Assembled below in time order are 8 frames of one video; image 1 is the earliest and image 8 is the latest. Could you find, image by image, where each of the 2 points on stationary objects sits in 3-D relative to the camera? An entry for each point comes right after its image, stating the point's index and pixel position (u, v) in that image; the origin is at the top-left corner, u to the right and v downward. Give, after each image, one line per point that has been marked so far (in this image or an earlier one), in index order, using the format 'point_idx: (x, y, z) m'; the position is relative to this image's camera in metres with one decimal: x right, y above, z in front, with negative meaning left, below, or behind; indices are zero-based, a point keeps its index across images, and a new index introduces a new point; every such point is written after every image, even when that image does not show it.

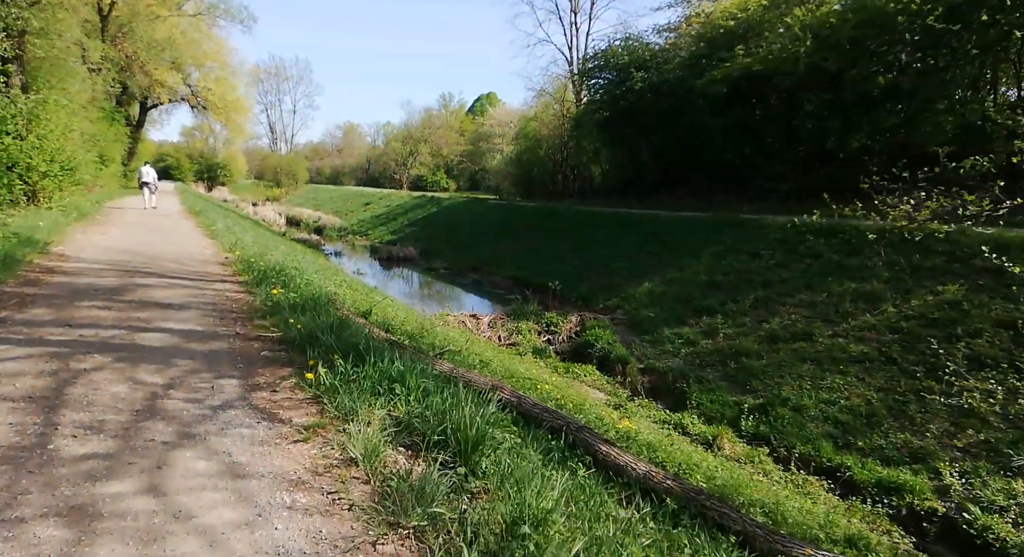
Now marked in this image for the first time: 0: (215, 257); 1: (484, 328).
0: (-5.0, +0.3, +11.1) m
1: (-0.7, -1.2, +16.2) m
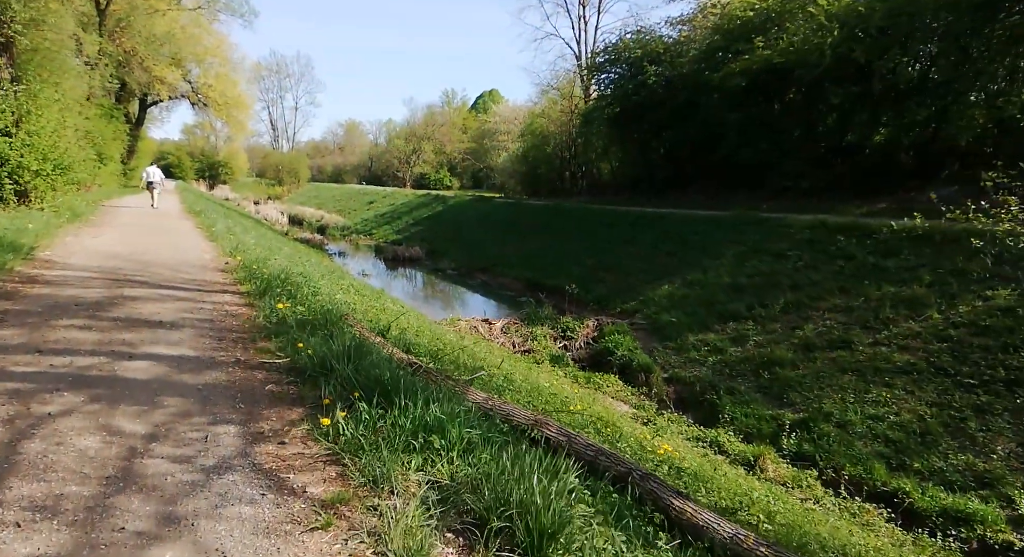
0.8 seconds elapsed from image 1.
0: (-4.7, +0.2, +10.4) m
1: (-0.4, -1.3, +15.5) m
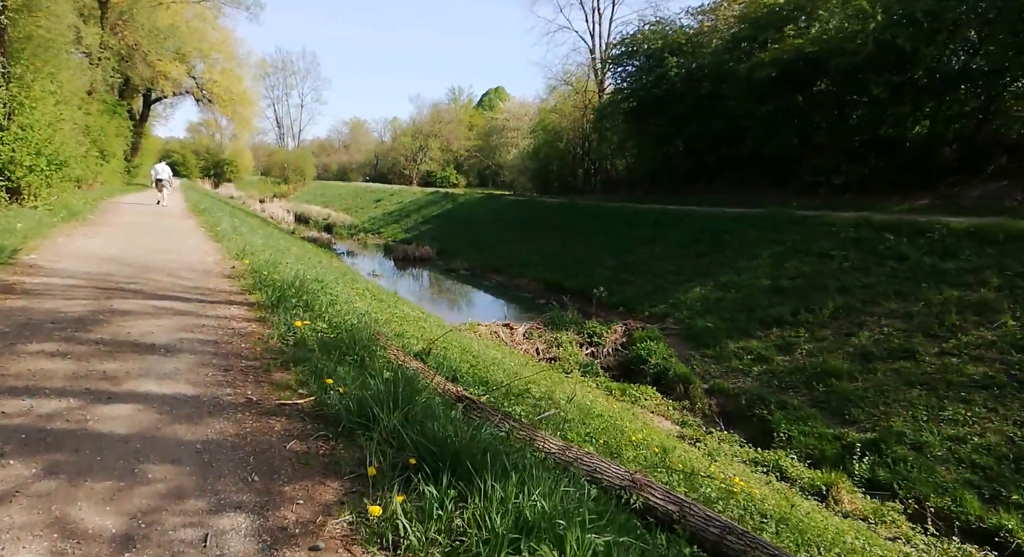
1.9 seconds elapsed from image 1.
0: (-4.2, +0.2, +9.5) m
1: (+0.1, -1.4, +14.5) m
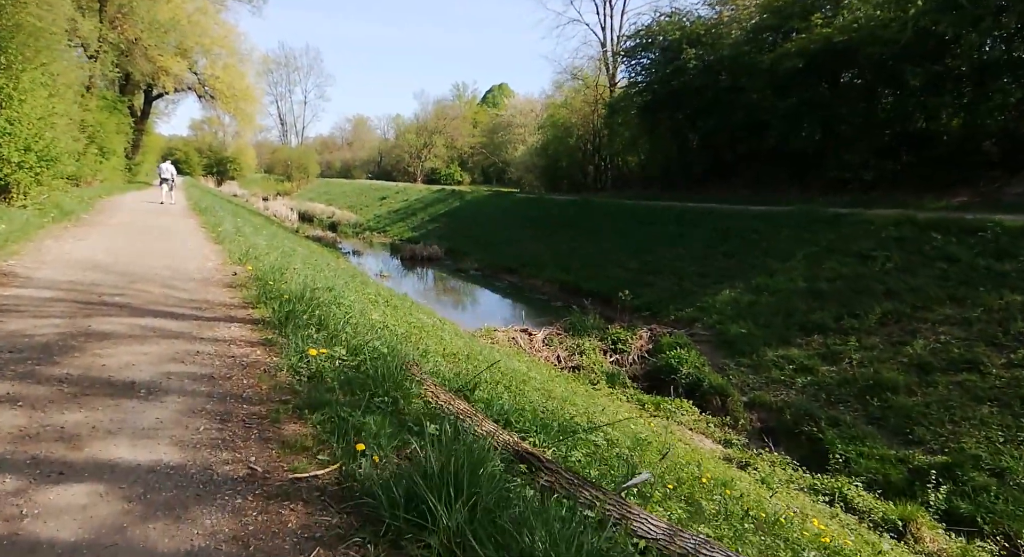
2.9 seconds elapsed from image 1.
0: (-3.8, +0.1, +8.6) m
1: (+0.5, -1.4, +13.6) m
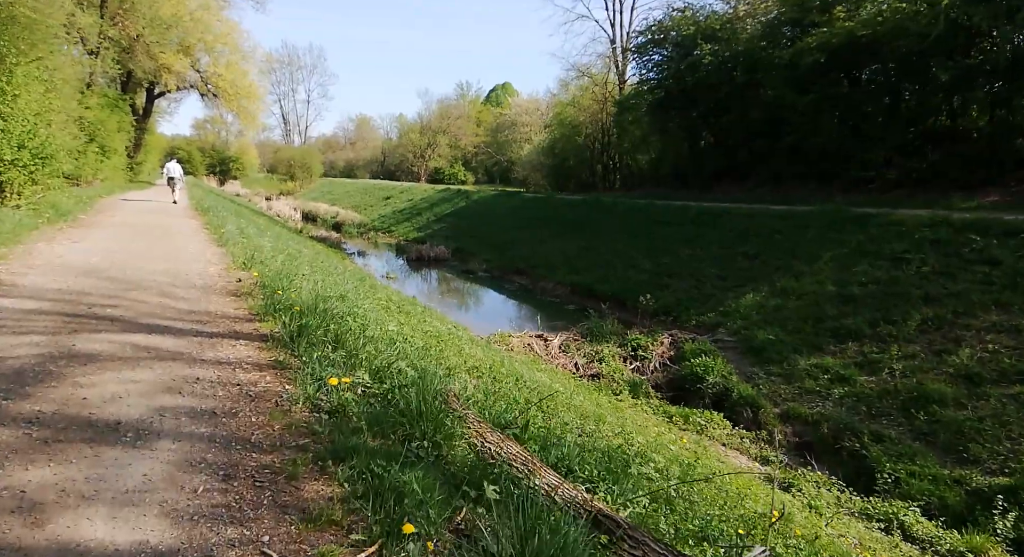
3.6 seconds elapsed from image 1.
0: (-3.5, 0.0, +8.0) m
1: (+0.8, -1.5, +13.0) m
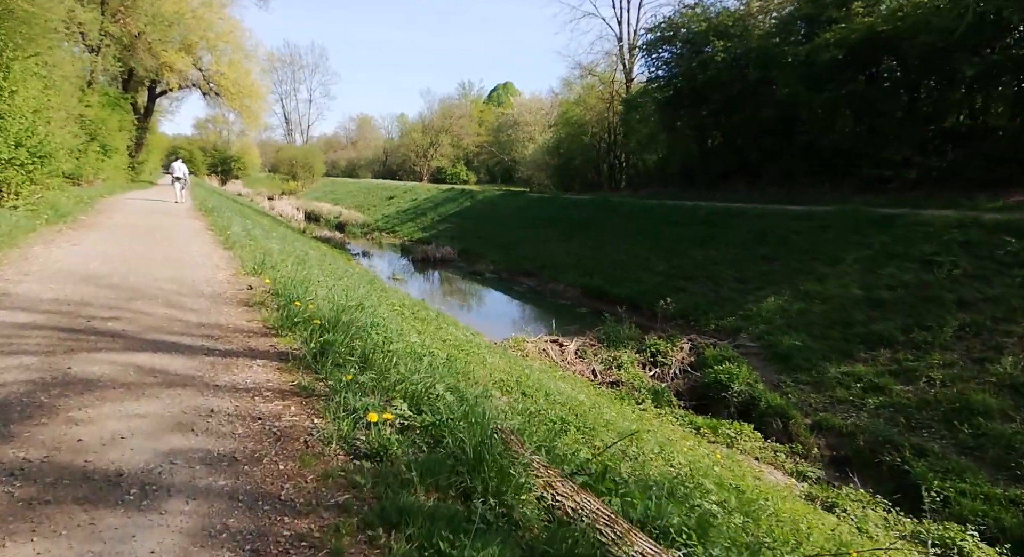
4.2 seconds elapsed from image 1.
0: (-3.2, -0.1, +7.6) m
1: (+1.1, -1.6, +12.6) m
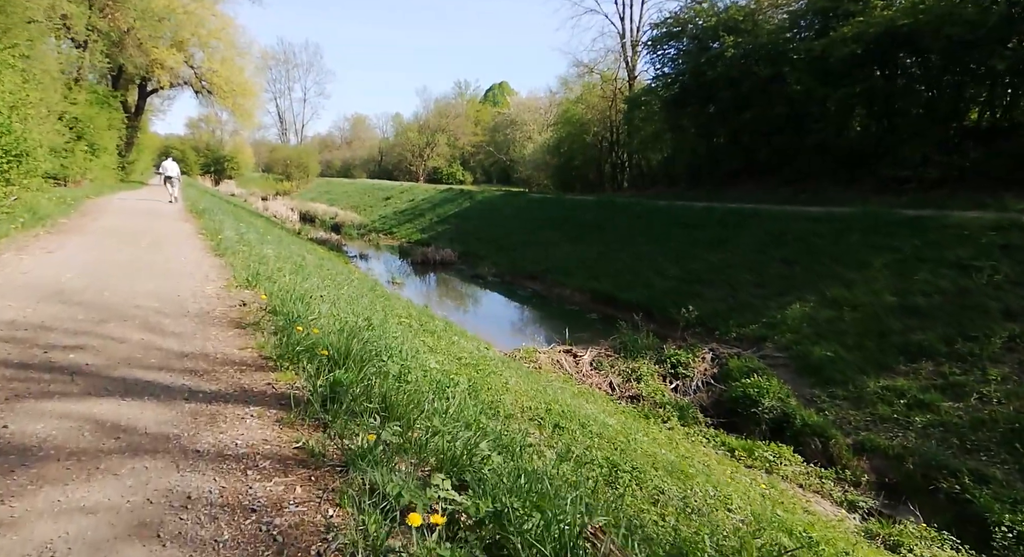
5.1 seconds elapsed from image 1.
0: (-3.0, -0.2, +6.7) m
1: (+1.4, -1.7, +11.8) m
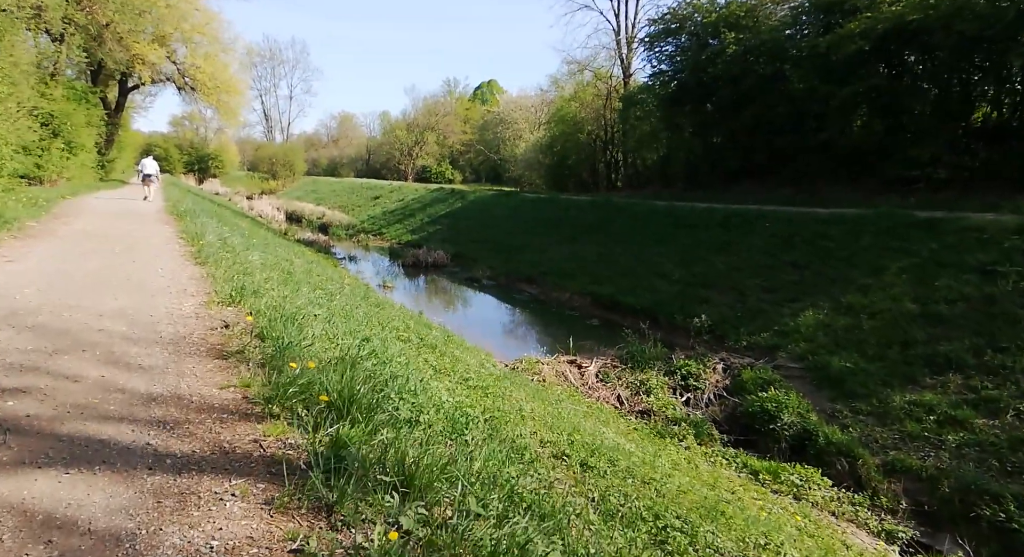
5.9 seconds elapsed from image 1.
0: (-2.8, -0.3, +6.0) m
1: (+1.4, -1.8, +11.2) m
